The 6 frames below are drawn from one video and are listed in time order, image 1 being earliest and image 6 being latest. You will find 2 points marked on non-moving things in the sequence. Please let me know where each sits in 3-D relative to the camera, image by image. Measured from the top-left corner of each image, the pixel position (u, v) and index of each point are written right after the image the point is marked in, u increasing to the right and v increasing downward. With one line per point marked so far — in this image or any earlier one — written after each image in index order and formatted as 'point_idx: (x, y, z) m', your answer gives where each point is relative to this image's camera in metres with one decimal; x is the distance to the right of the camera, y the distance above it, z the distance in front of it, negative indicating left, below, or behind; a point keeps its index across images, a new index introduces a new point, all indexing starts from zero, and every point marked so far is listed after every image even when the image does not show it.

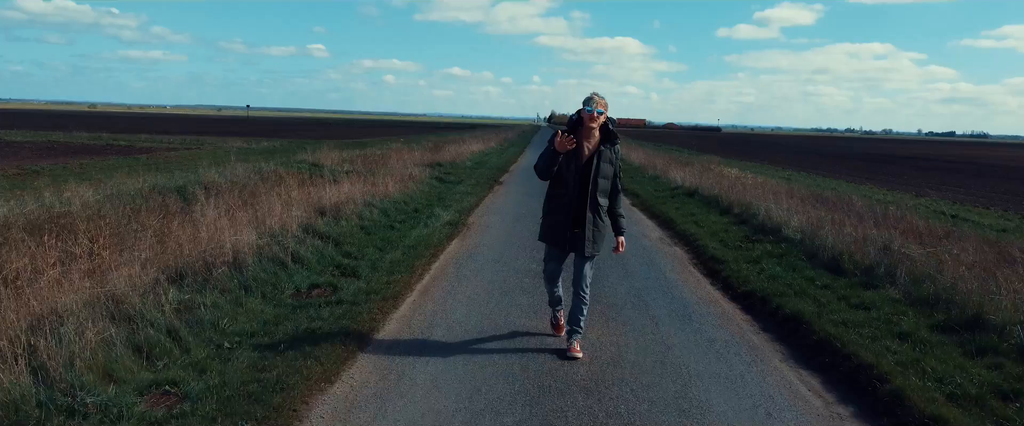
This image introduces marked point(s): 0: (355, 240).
0: (-4.1, -0.8, +11.1) m
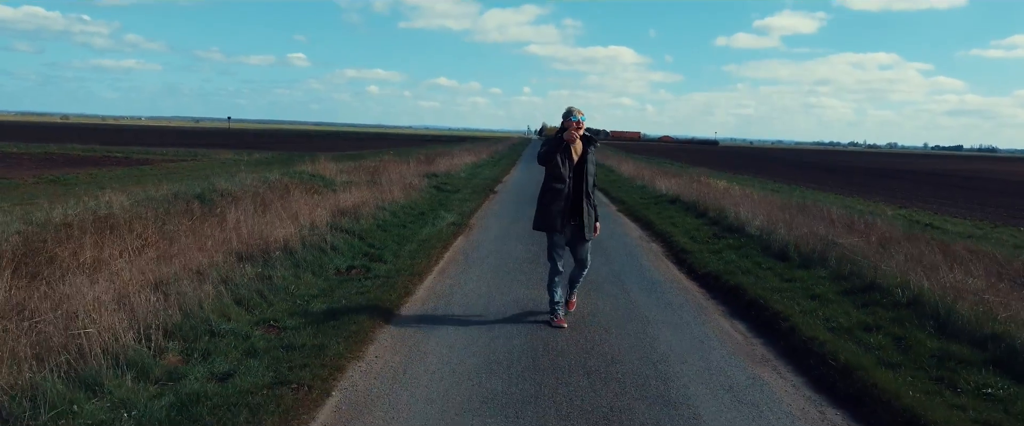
0: (-4.1, -0.8, +12.8) m
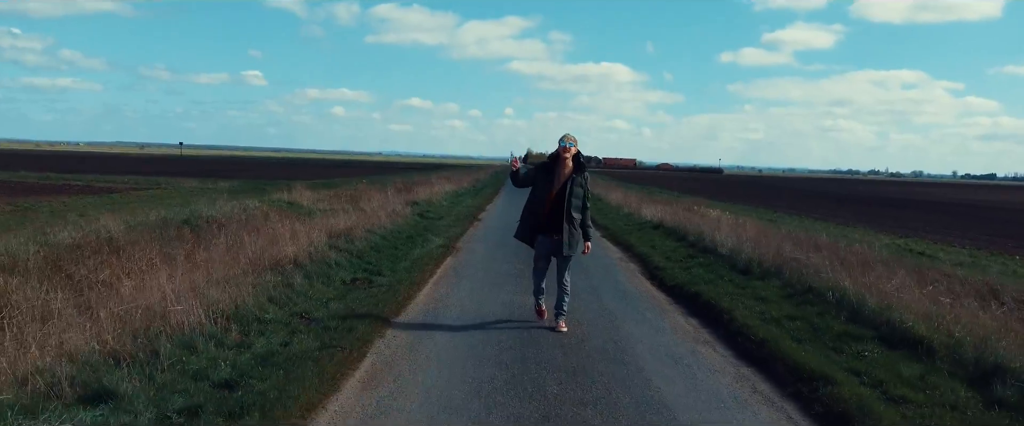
0: (-4.6, -1.4, +13.9) m
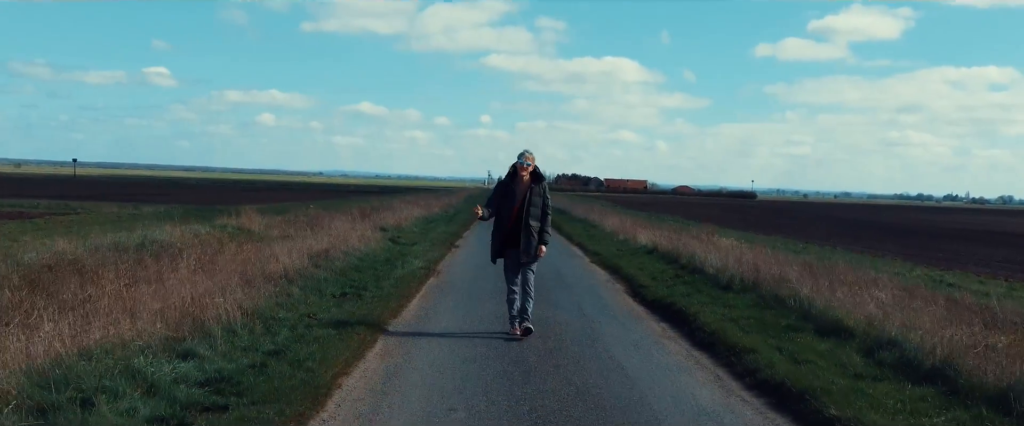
0: (-5.0, -2.1, +13.0) m
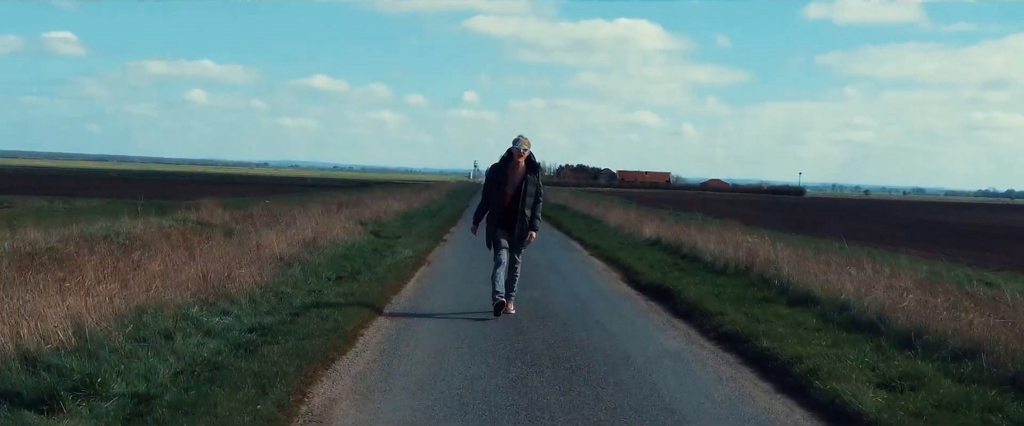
0: (-5.2, -1.7, +12.4) m
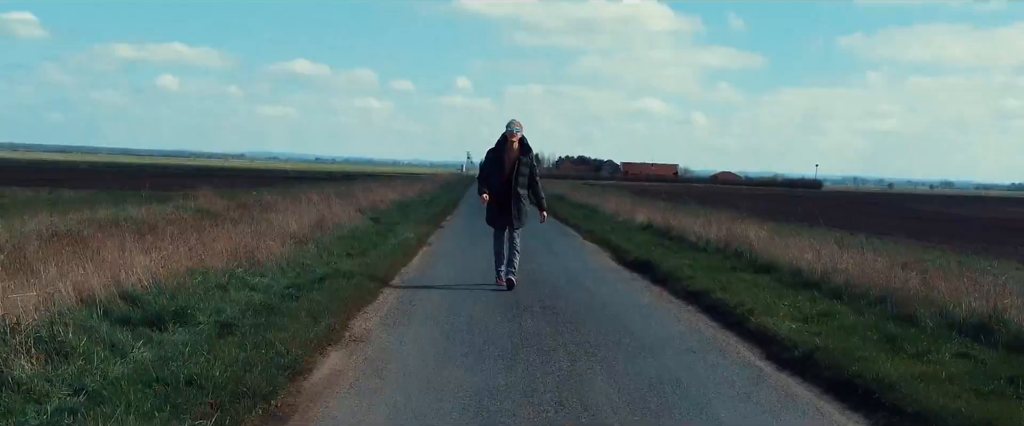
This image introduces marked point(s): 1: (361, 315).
0: (-5.3, -1.1, +13.6) m
1: (-2.3, -1.6, +6.7) m
